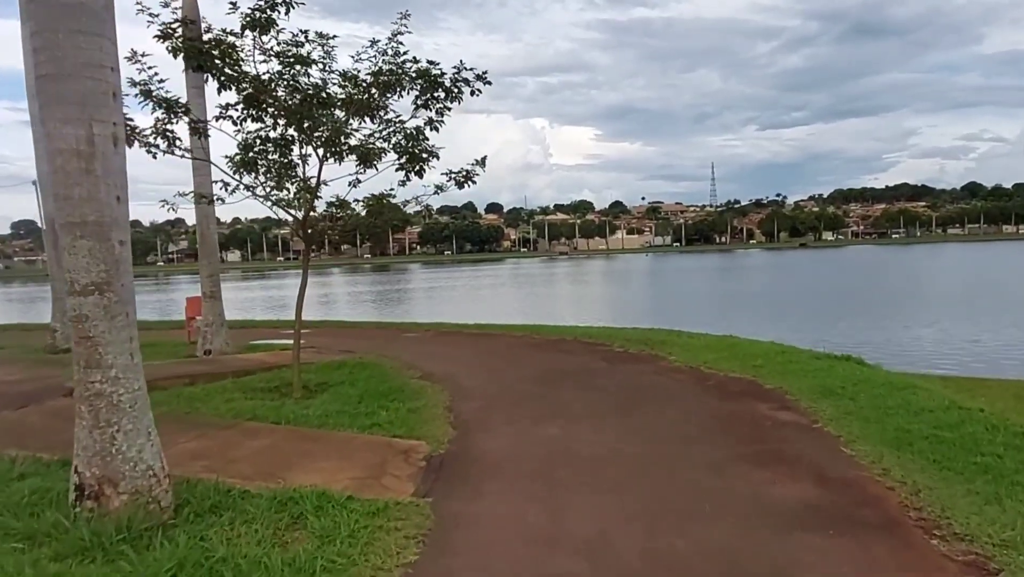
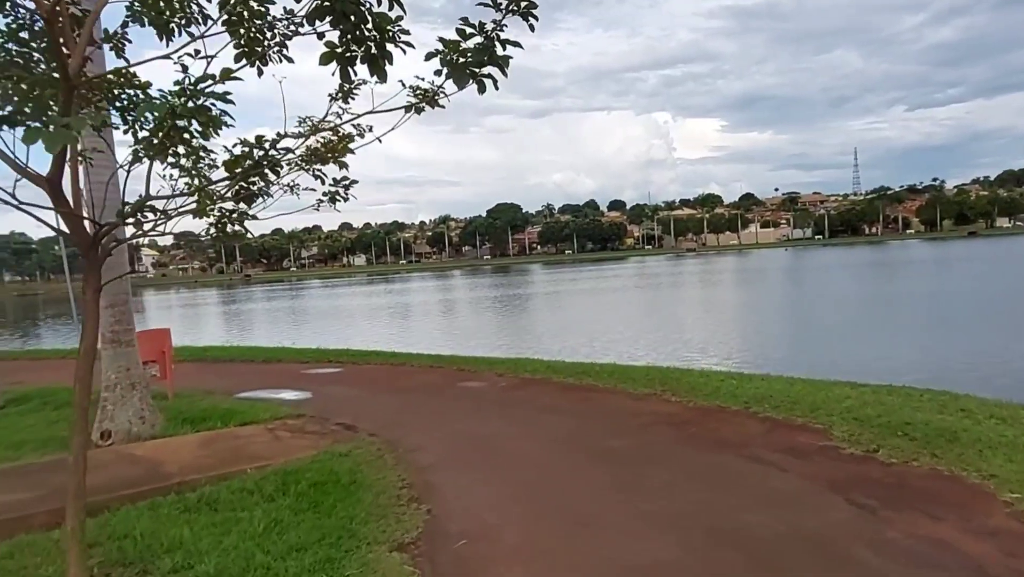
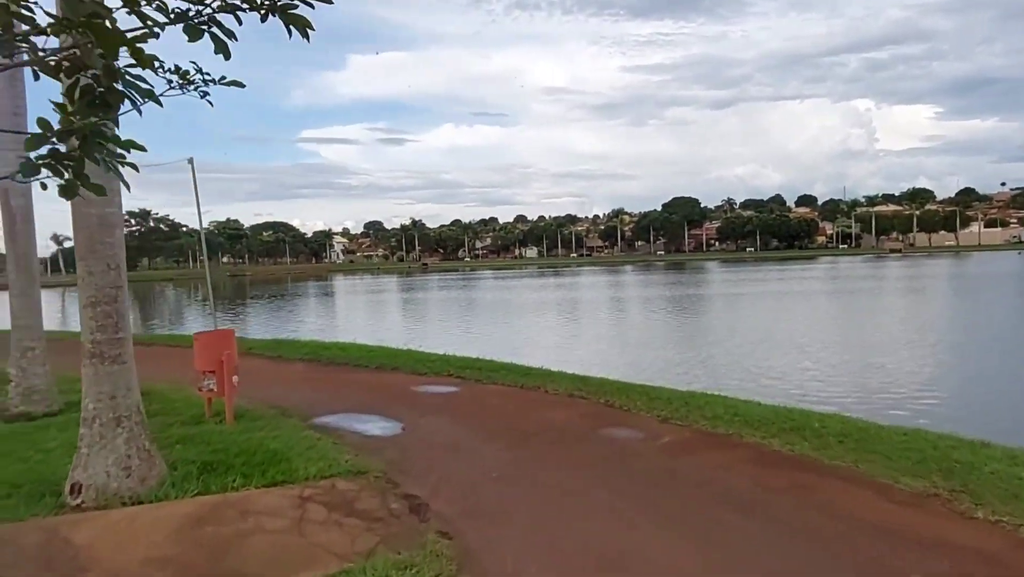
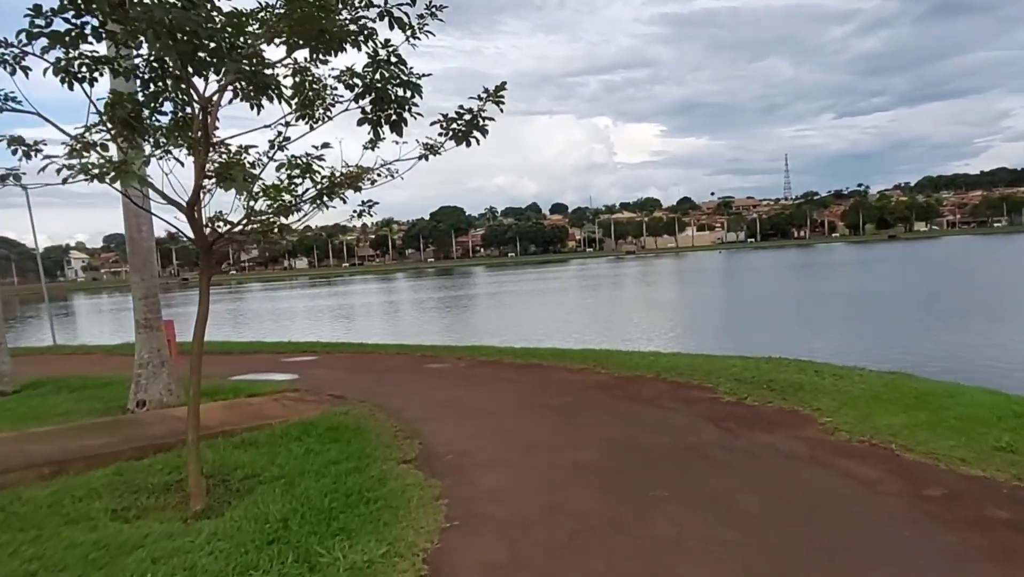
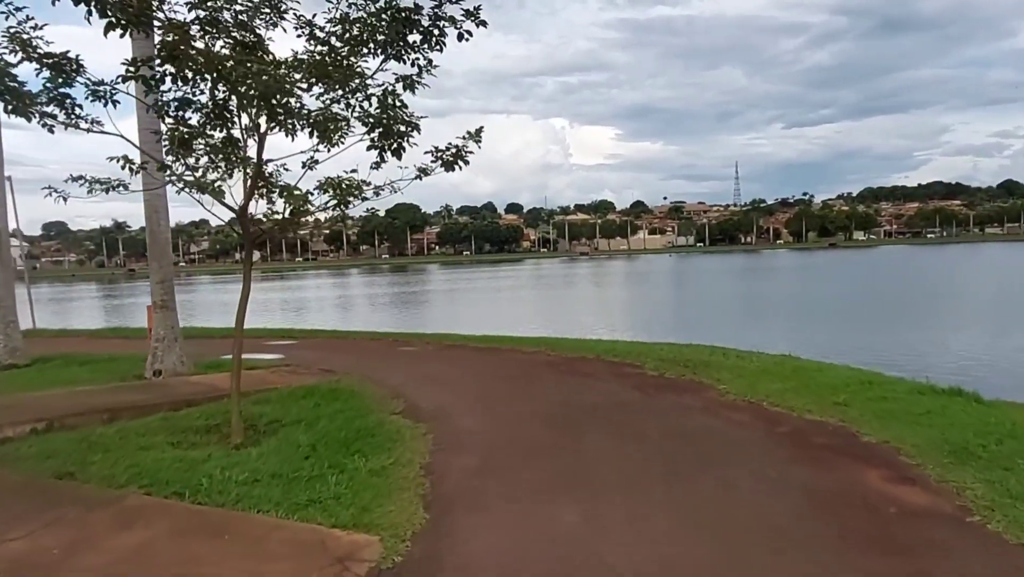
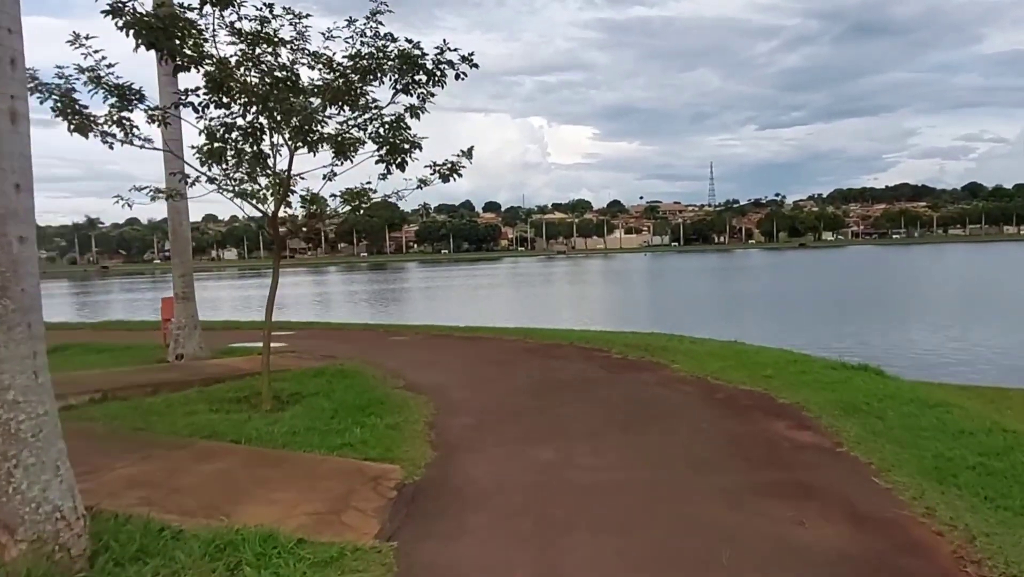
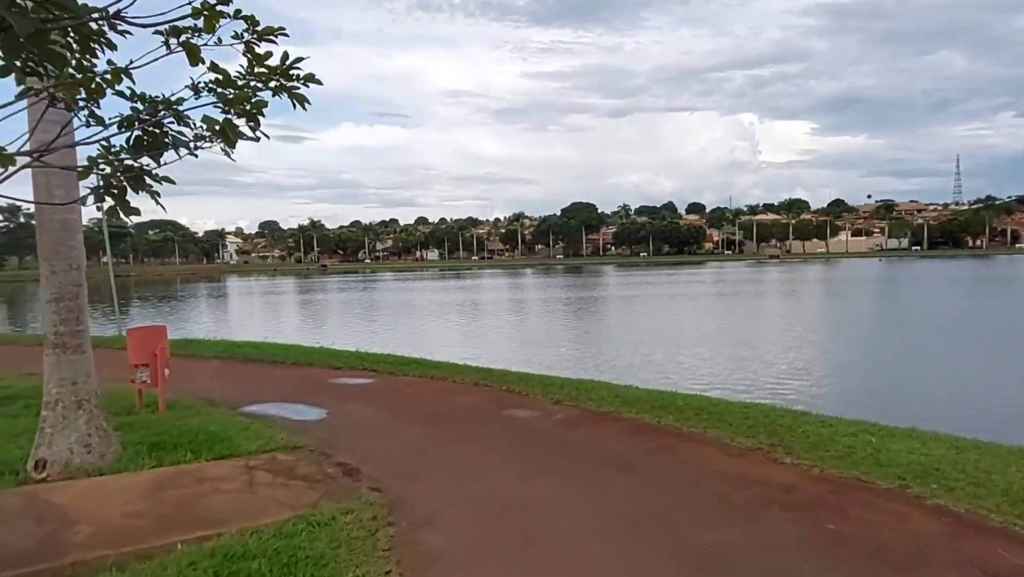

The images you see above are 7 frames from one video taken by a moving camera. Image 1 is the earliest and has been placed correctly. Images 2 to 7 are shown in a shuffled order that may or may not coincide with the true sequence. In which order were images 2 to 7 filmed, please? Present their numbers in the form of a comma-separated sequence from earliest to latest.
6, 5, 4, 2, 7, 3
